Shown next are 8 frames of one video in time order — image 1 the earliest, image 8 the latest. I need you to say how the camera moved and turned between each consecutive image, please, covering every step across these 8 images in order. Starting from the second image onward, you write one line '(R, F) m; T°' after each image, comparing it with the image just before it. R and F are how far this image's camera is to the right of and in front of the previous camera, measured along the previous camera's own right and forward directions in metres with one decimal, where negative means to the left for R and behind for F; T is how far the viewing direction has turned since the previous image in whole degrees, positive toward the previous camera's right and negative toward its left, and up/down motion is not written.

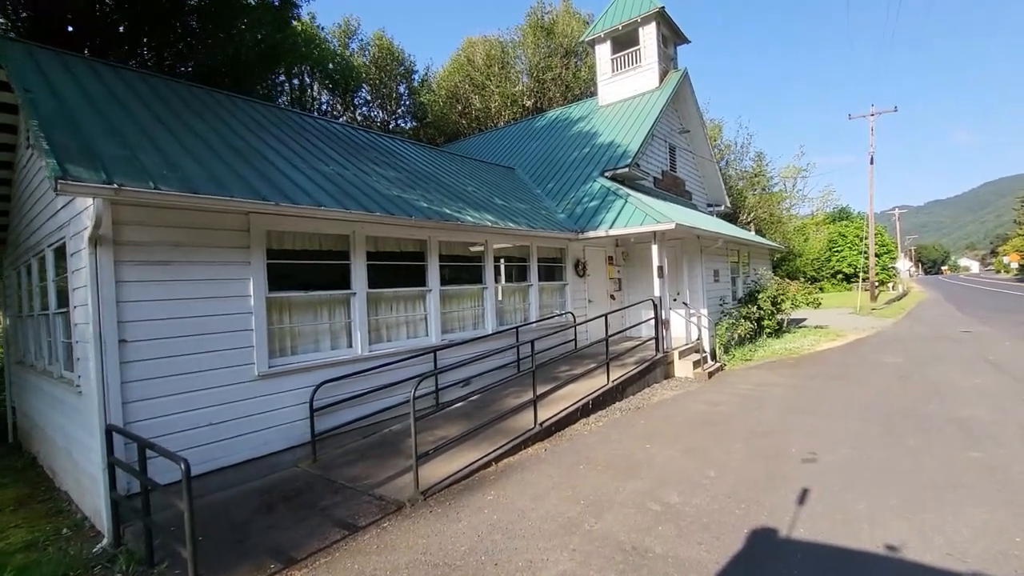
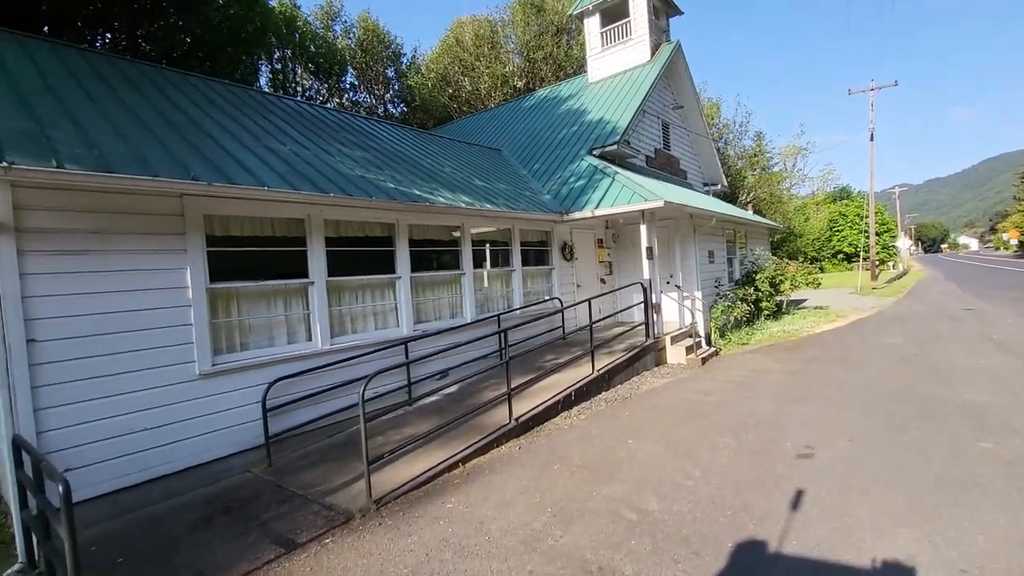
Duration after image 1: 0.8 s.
(+0.3, +0.5) m; 0°
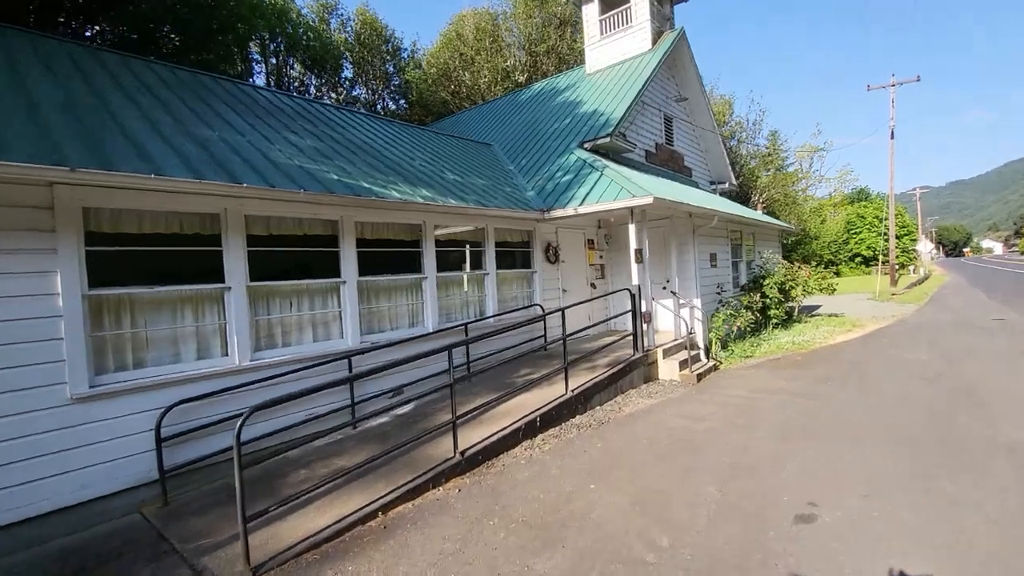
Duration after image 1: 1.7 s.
(+0.6, +0.9) m; -1°
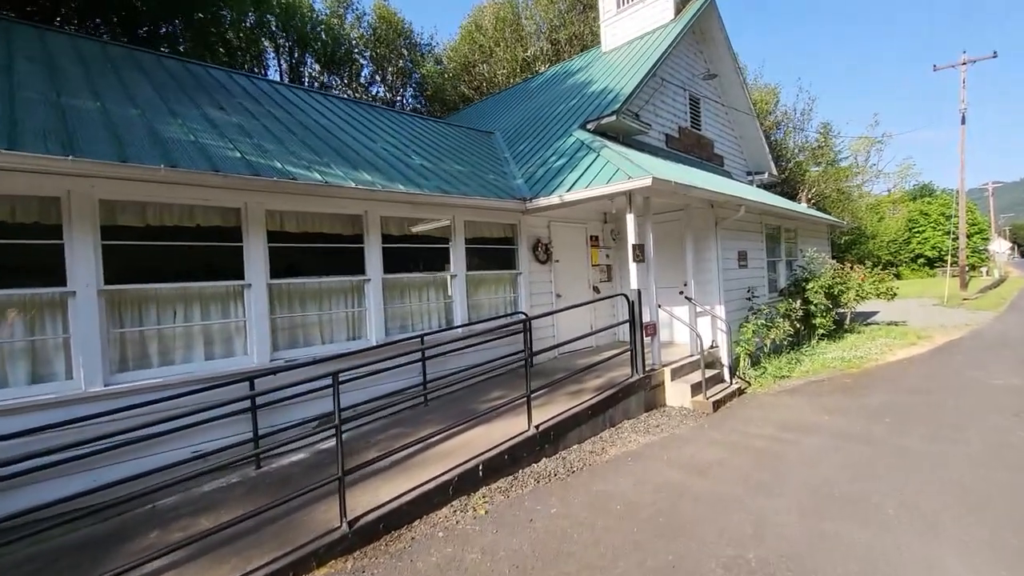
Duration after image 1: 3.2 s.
(+0.9, +1.3) m; -5°
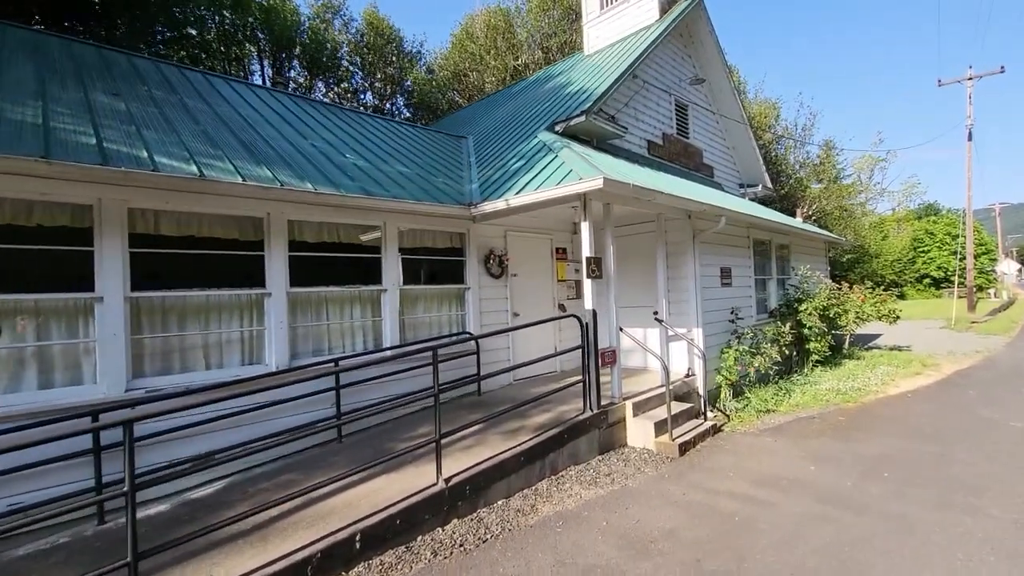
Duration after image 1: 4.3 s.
(+0.7, +0.8) m; 0°
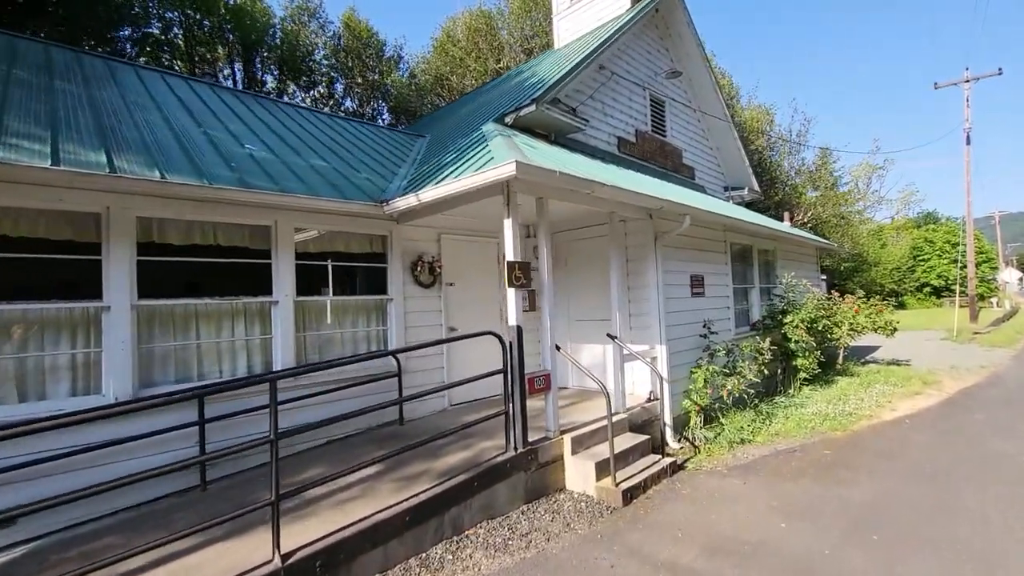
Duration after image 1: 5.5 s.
(+0.8, +0.9) m; 0°
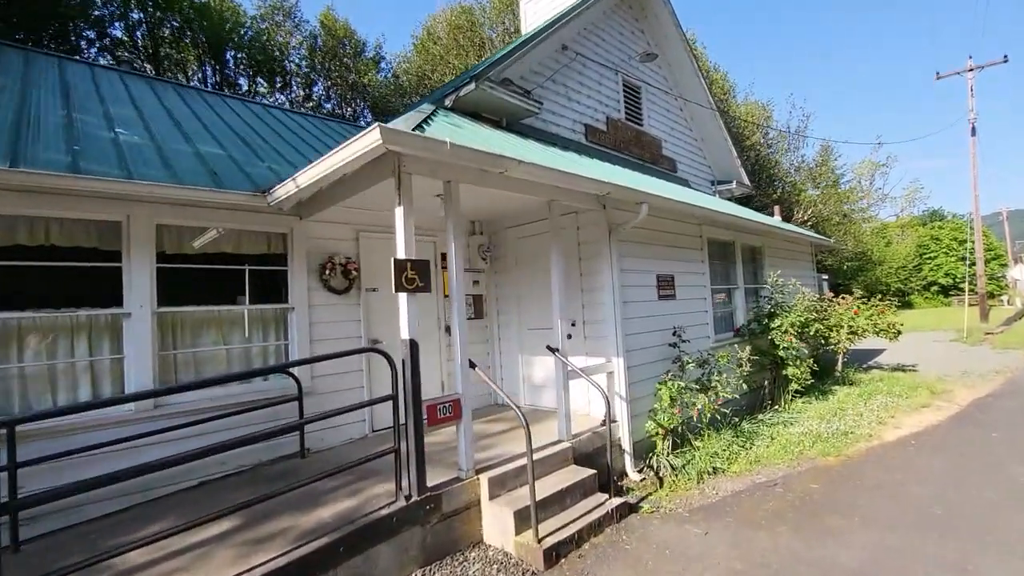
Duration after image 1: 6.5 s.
(+0.8, +0.9) m; -1°
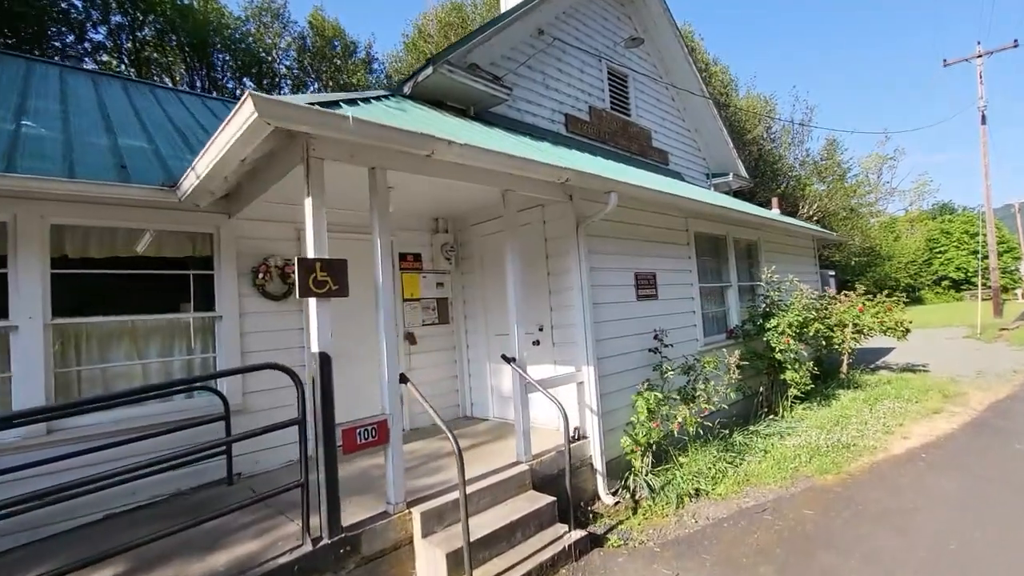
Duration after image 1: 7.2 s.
(+0.5, +0.5) m; -1°
